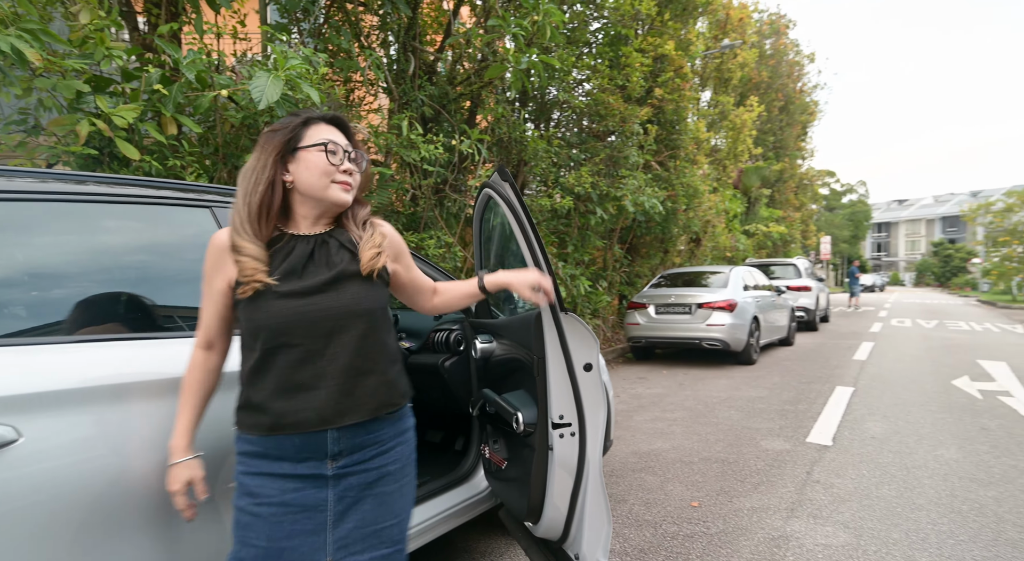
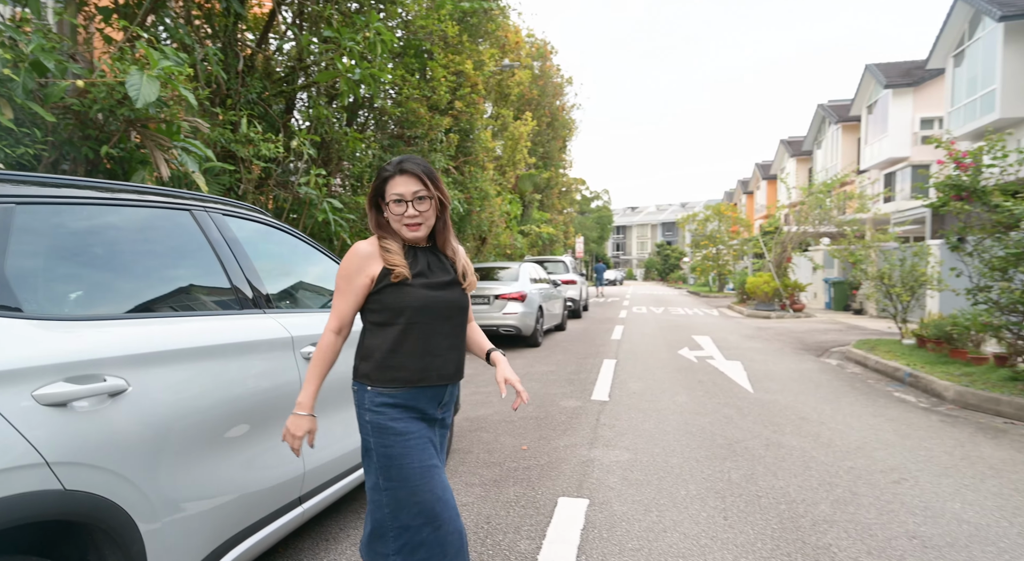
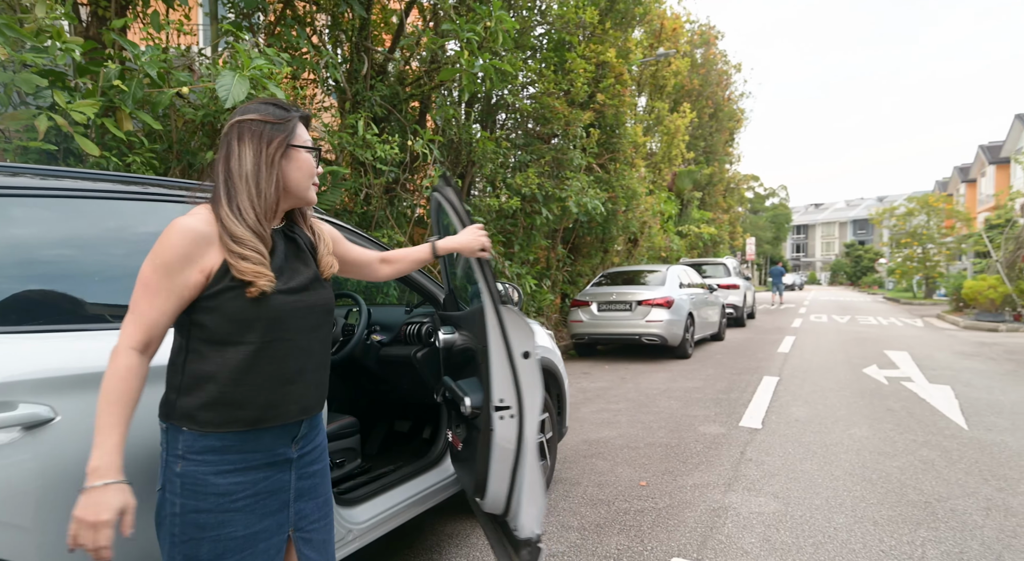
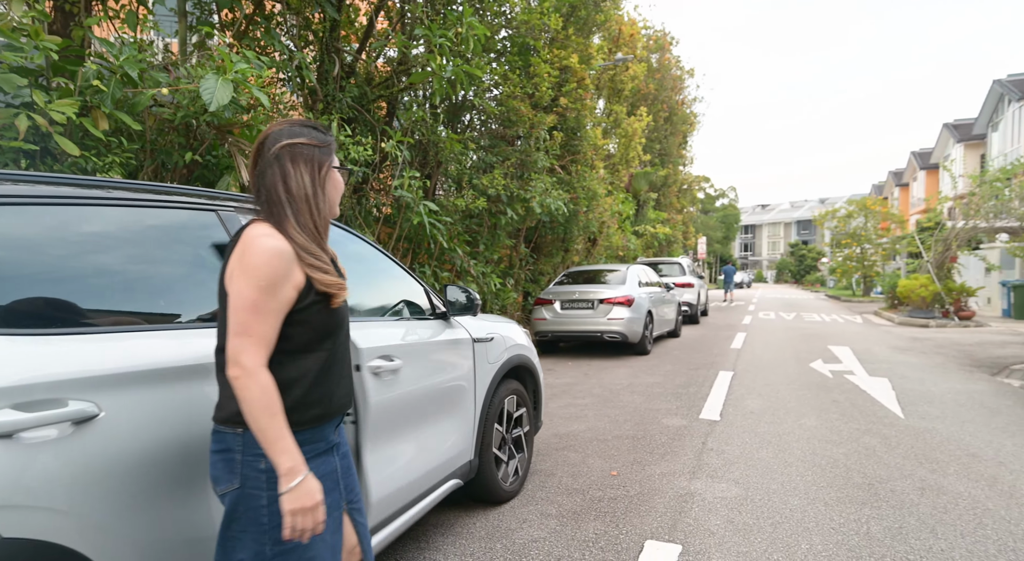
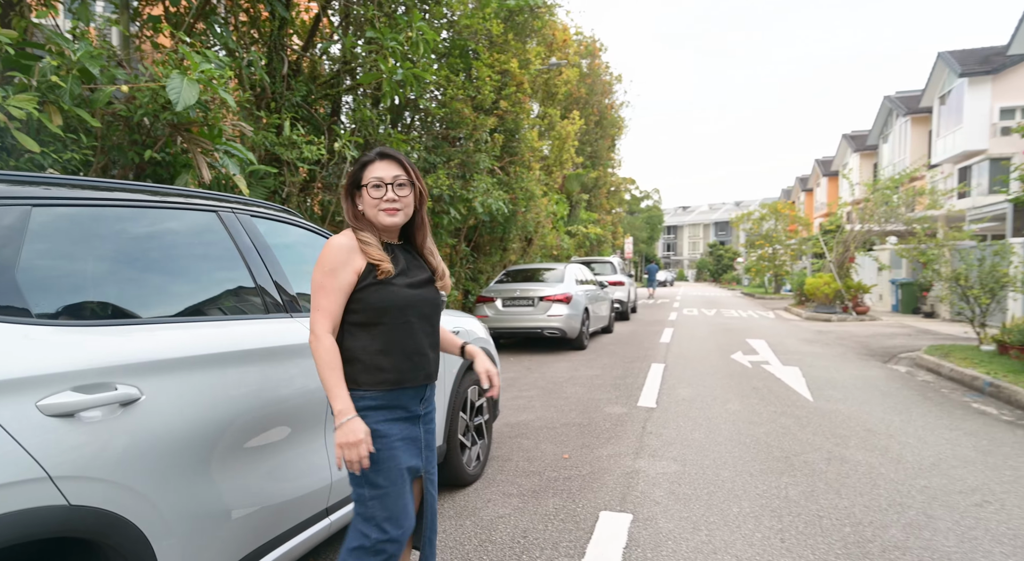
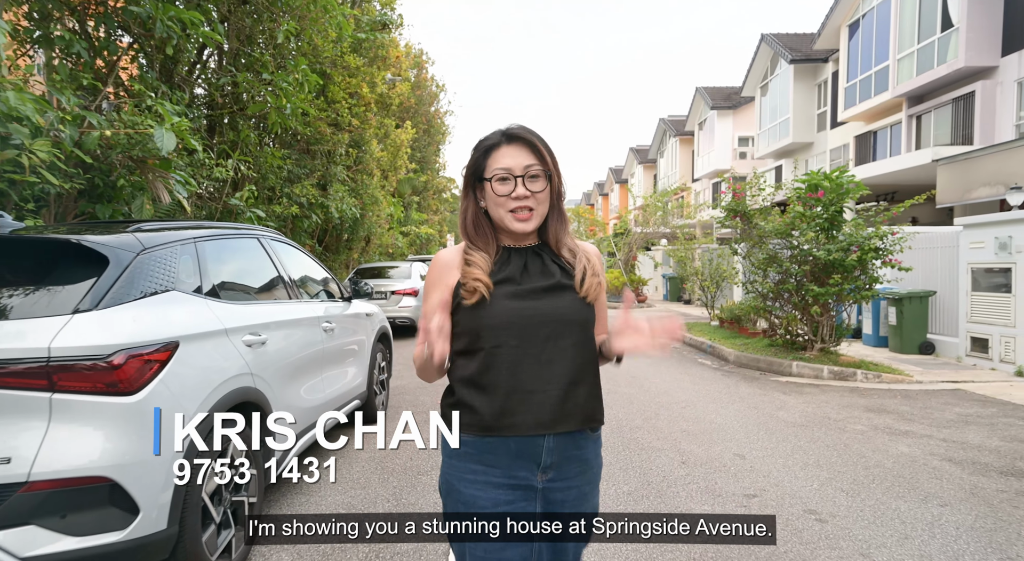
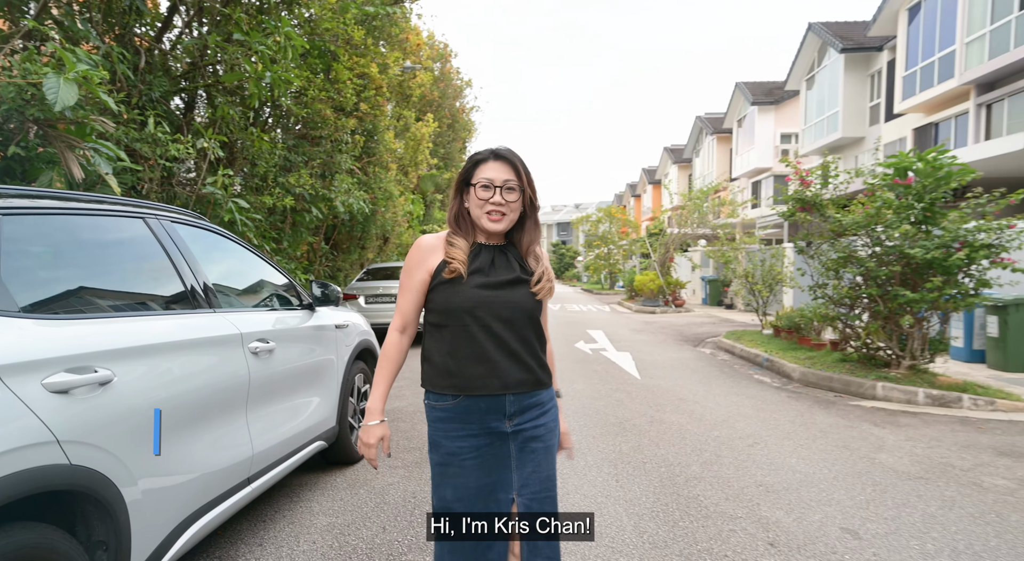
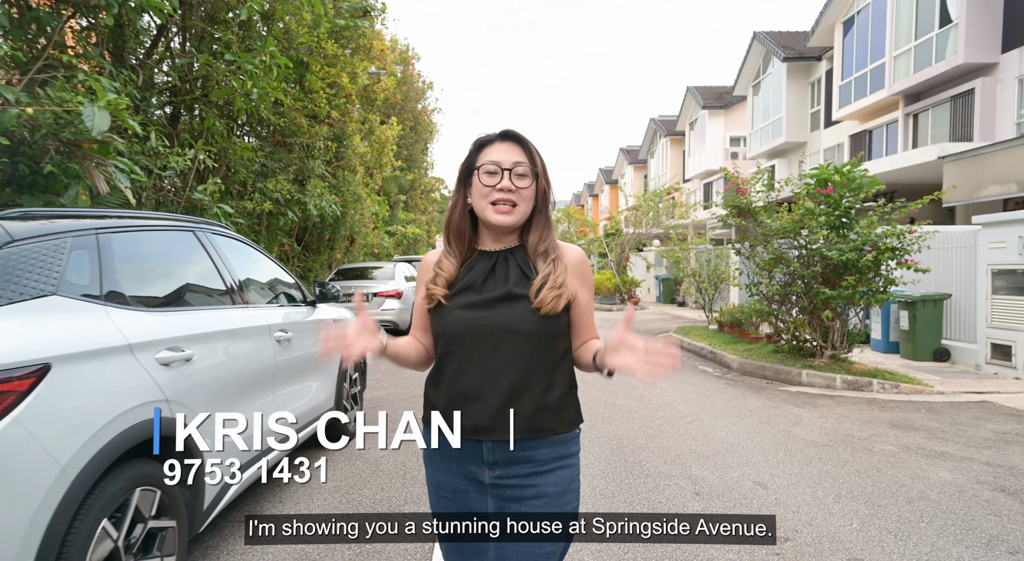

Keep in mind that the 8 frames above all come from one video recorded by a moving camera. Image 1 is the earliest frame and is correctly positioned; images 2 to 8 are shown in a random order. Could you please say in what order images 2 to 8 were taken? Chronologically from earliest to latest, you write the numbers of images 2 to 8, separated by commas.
3, 4, 5, 2, 7, 8, 6
